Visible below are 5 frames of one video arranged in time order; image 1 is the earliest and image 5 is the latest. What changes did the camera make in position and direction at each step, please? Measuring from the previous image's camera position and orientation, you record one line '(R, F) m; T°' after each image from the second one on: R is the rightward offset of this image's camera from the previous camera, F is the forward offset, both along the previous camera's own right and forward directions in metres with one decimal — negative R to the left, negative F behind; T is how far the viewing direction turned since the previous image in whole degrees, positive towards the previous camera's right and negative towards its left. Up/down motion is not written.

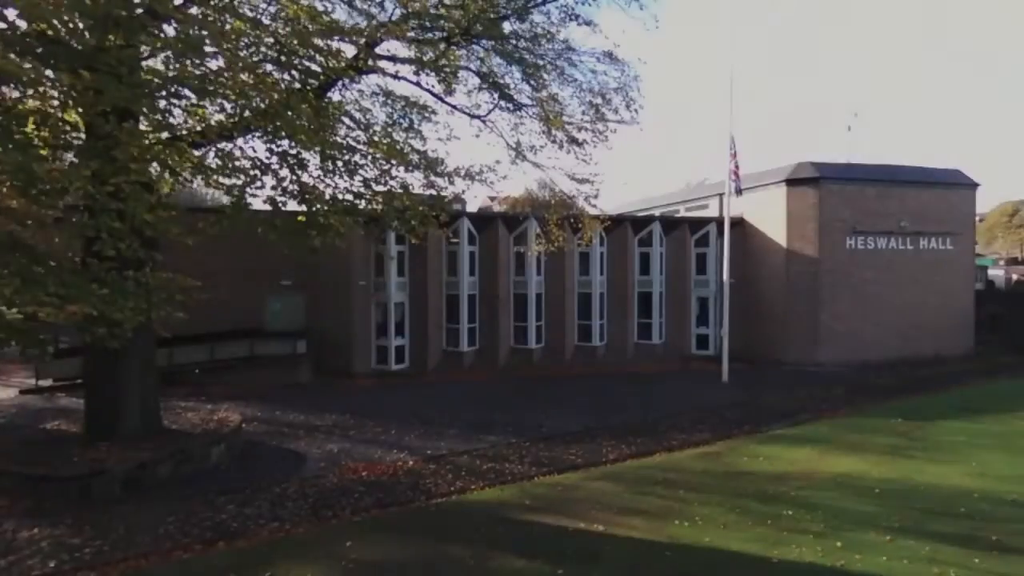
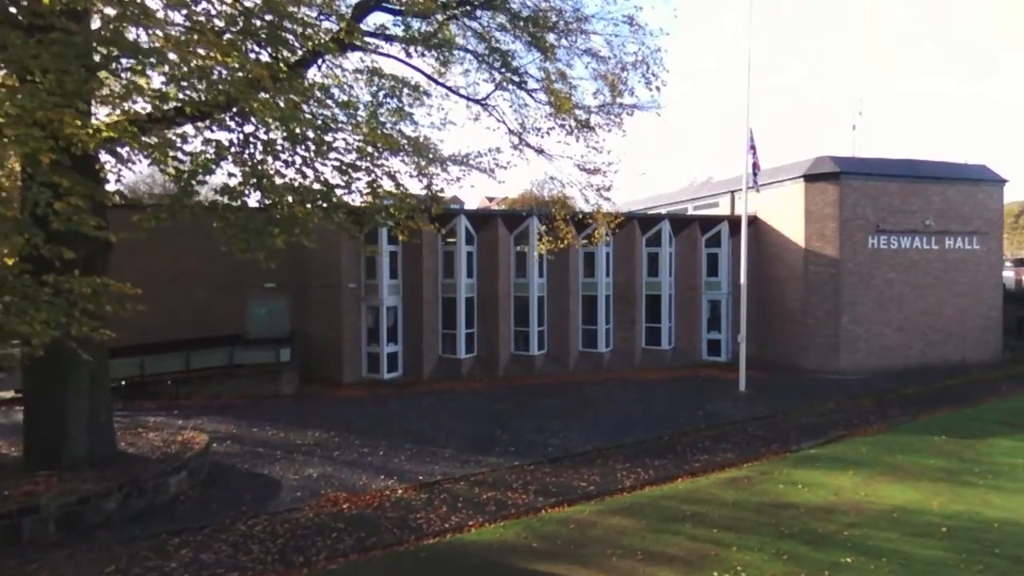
(-0.1, +1.9) m; 0°
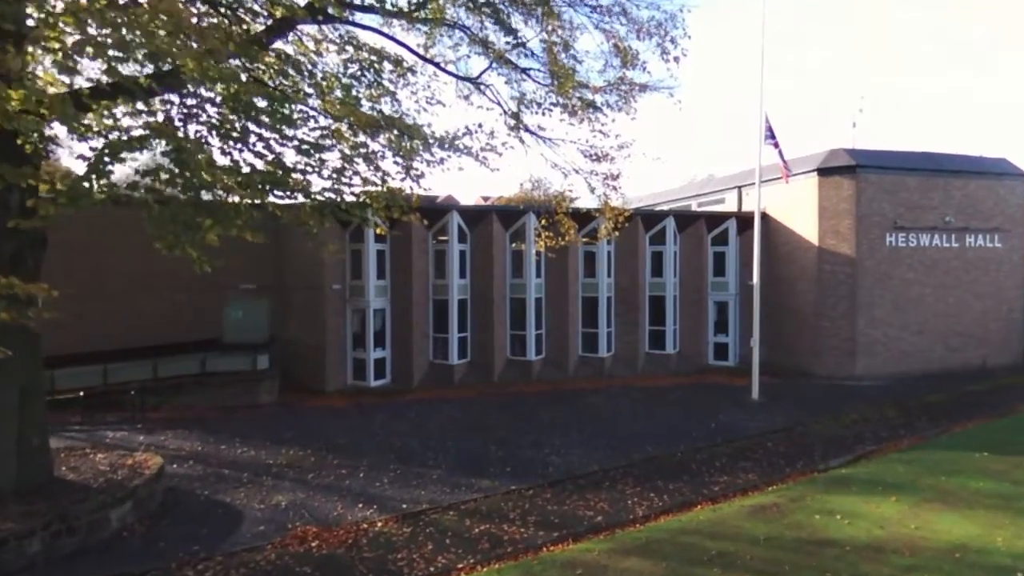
(0.0, +1.8) m; 0°
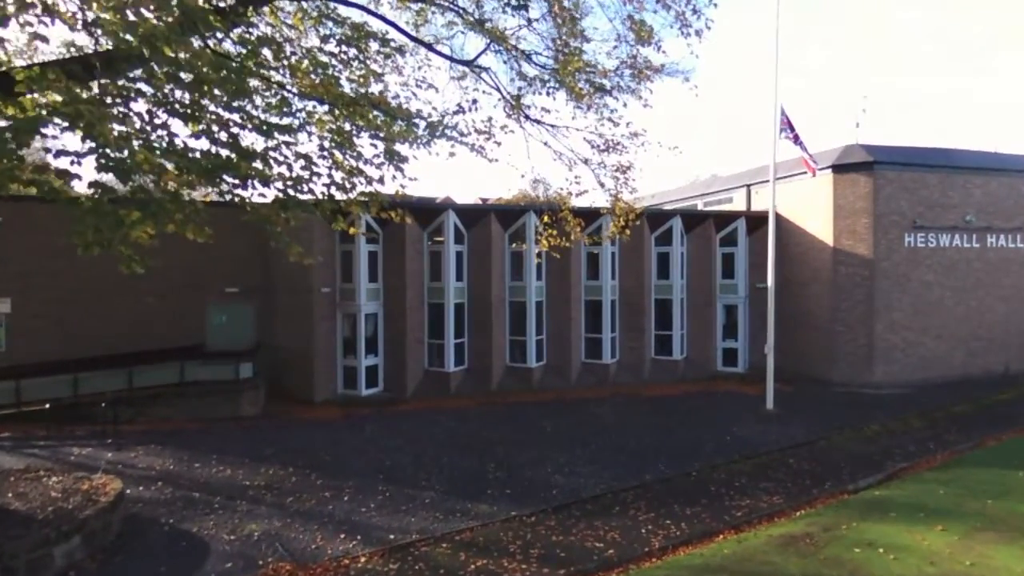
(0.0, +1.4) m; 0°
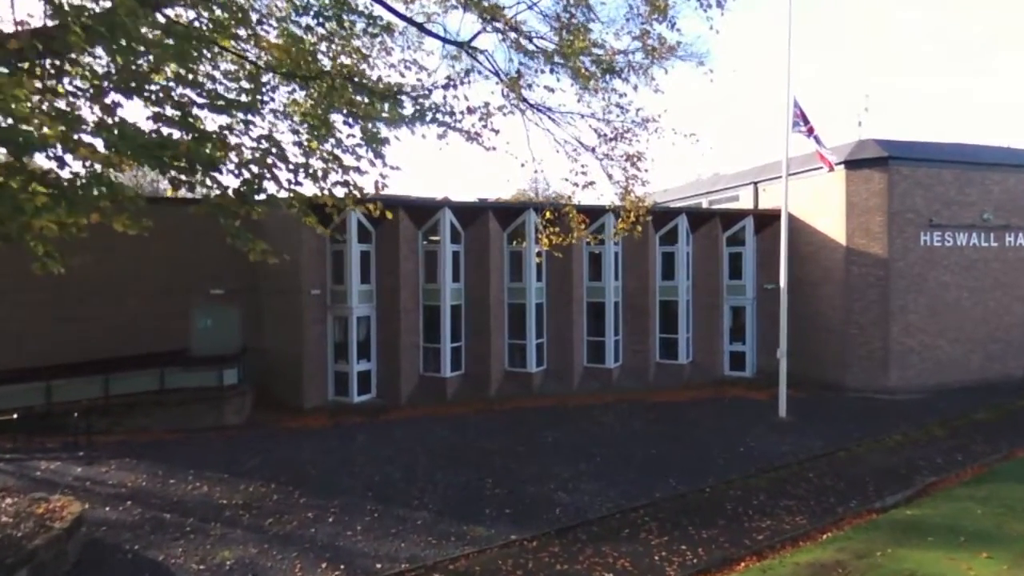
(0.0, +1.1) m; 0°
